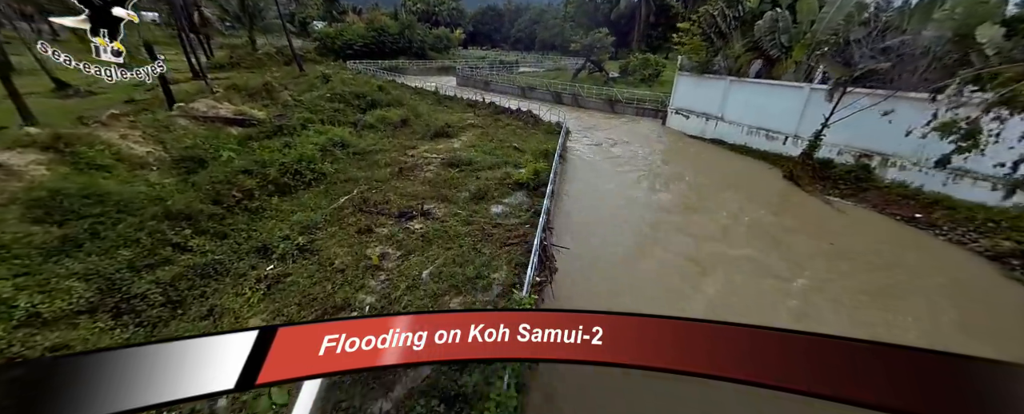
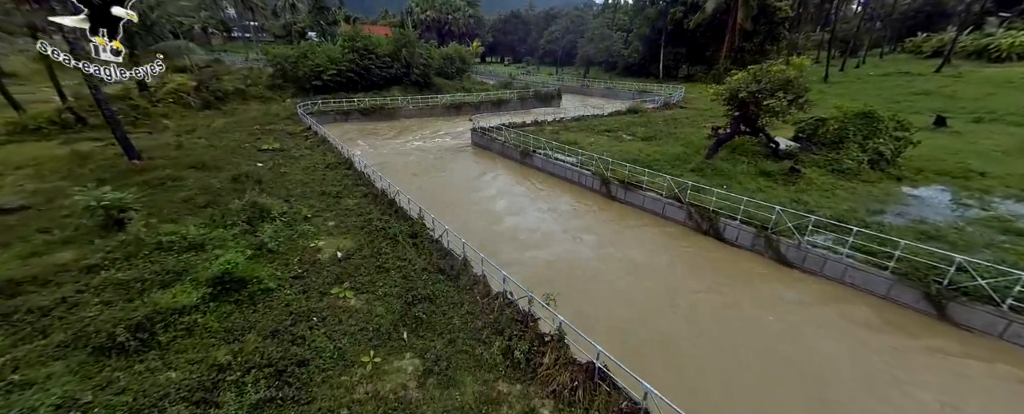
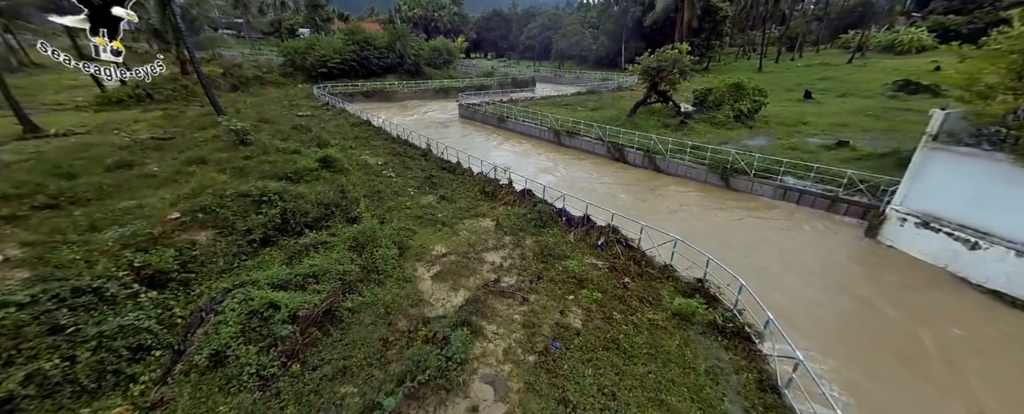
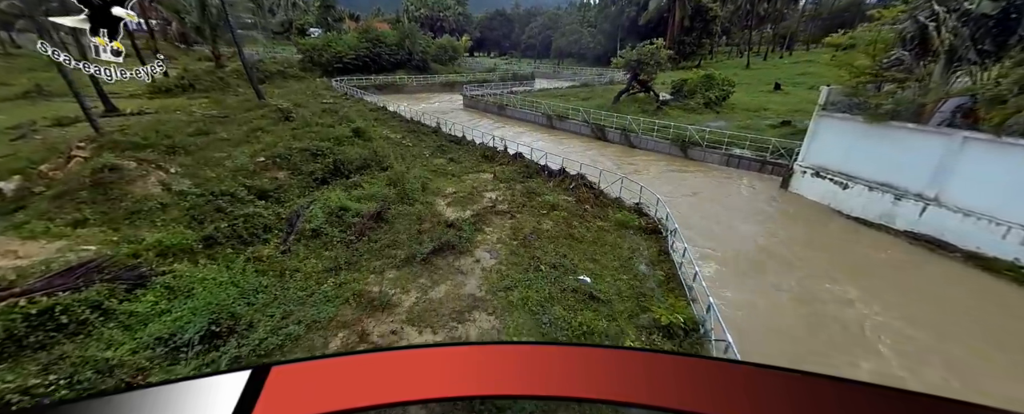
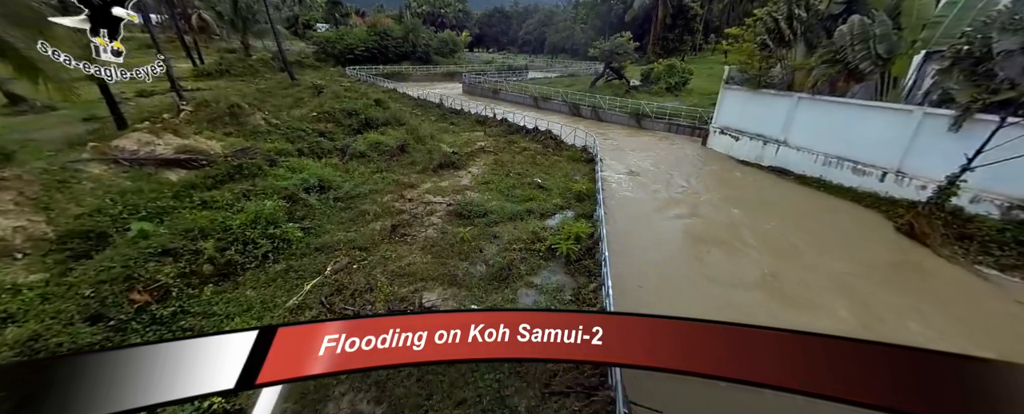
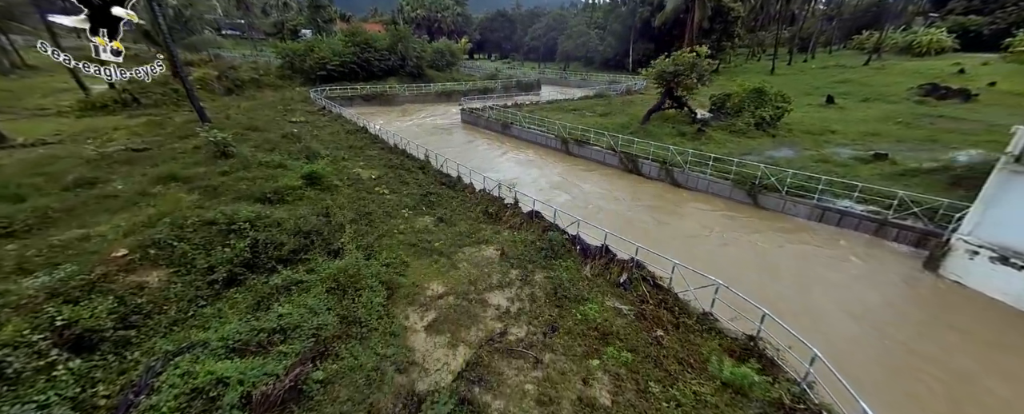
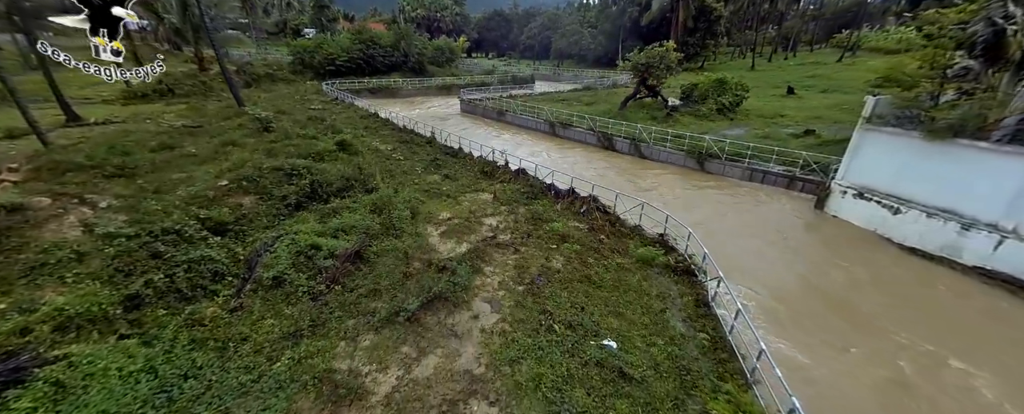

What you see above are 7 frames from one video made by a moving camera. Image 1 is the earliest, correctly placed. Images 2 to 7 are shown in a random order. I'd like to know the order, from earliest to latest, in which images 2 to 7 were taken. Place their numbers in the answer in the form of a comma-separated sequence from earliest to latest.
5, 4, 7, 3, 6, 2
